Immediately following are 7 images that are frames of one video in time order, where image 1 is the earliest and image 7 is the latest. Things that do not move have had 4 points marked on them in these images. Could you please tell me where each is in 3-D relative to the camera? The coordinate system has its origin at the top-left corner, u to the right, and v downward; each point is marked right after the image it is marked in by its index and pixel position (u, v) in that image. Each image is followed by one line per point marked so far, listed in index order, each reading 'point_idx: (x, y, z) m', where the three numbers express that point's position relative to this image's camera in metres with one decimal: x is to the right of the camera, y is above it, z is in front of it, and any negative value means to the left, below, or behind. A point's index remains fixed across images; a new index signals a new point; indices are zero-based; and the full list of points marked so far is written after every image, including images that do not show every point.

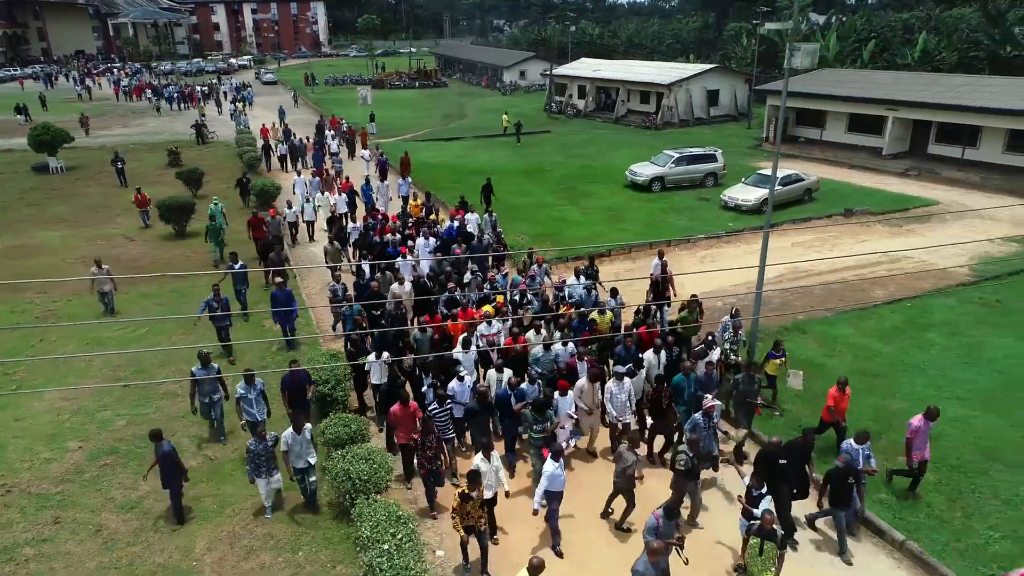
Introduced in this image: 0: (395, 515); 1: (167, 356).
0: (-1.2, -2.3, +7.5) m
1: (-6.2, -1.2, +12.9) m
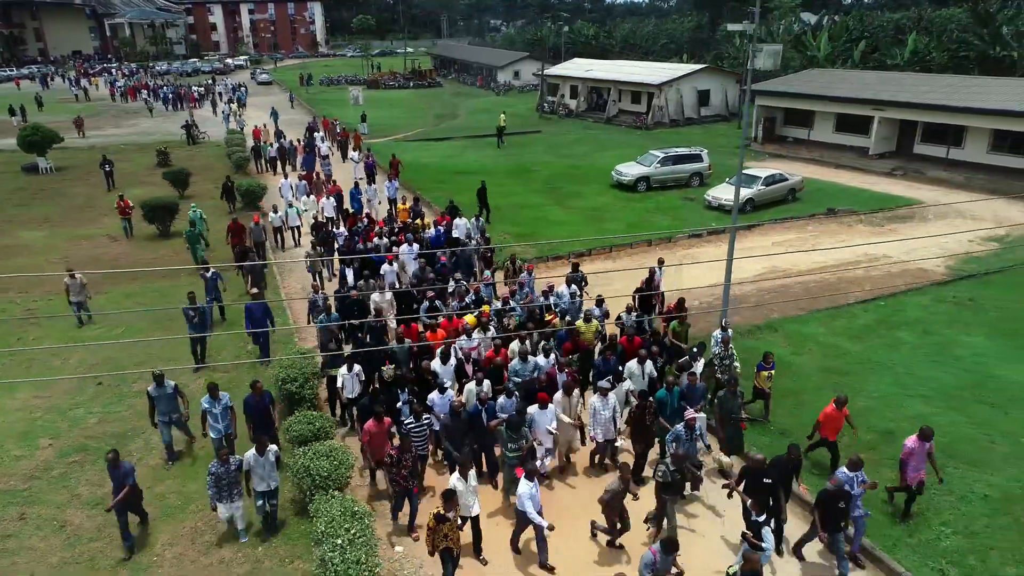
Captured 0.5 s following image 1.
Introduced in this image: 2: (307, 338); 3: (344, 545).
0: (-1.7, -2.3, +7.6) m
1: (-6.7, -1.2, +13.0) m
2: (-3.3, -1.4, +12.1) m
3: (-1.6, -2.5, +7.1) m
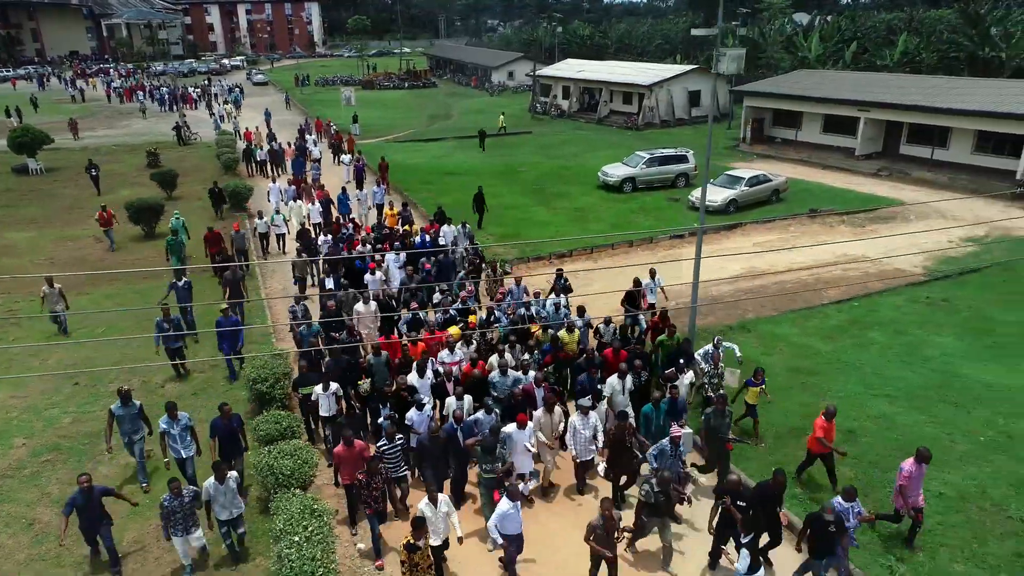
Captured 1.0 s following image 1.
0: (-2.2, -2.4, +7.8) m
1: (-7.1, -1.2, +13.2) m
2: (-3.8, -1.5, +12.3) m
3: (-2.1, -2.5, +7.3) m
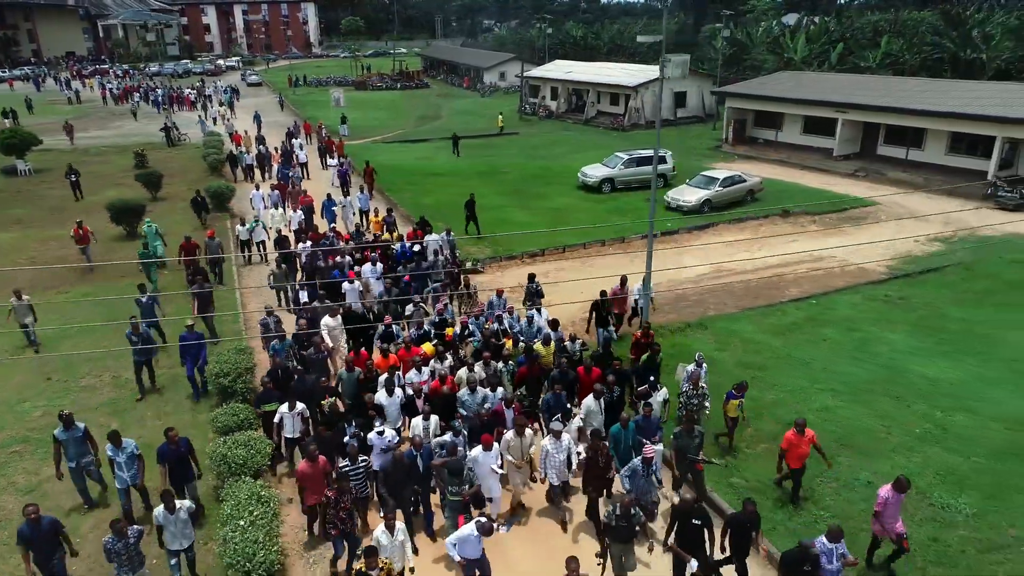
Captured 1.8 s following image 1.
0: (-2.9, -2.3, +8.2) m
1: (-7.8, -1.2, +13.6) m
2: (-4.5, -1.4, +12.7) m
3: (-2.8, -2.5, +7.7) m
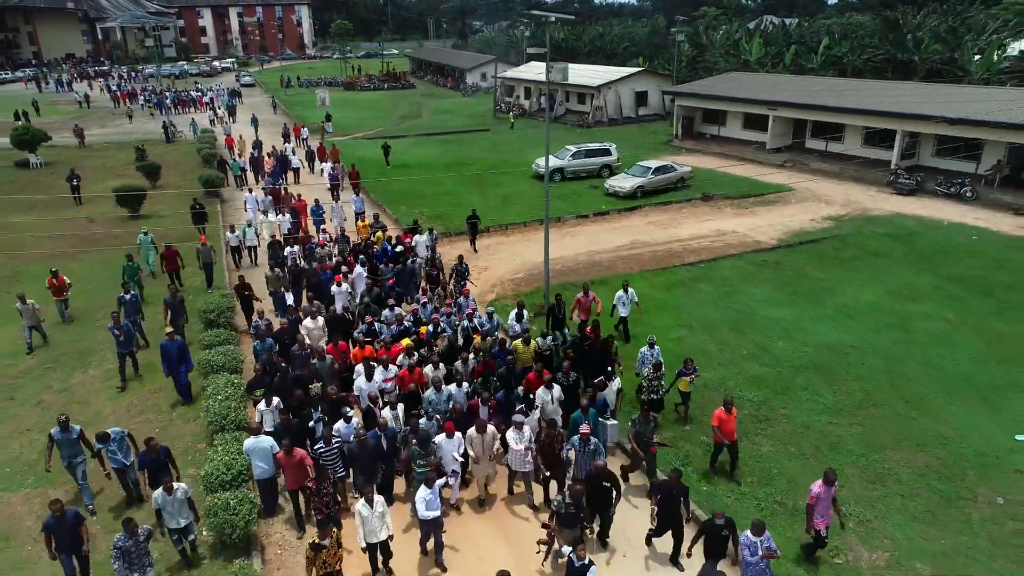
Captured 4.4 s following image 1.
0: (-4.4, -1.5, +11.3) m
1: (-9.4, -0.4, +16.7) m
2: (-6.0, -0.6, +15.8) m
3: (-4.3, -1.7, +10.9) m
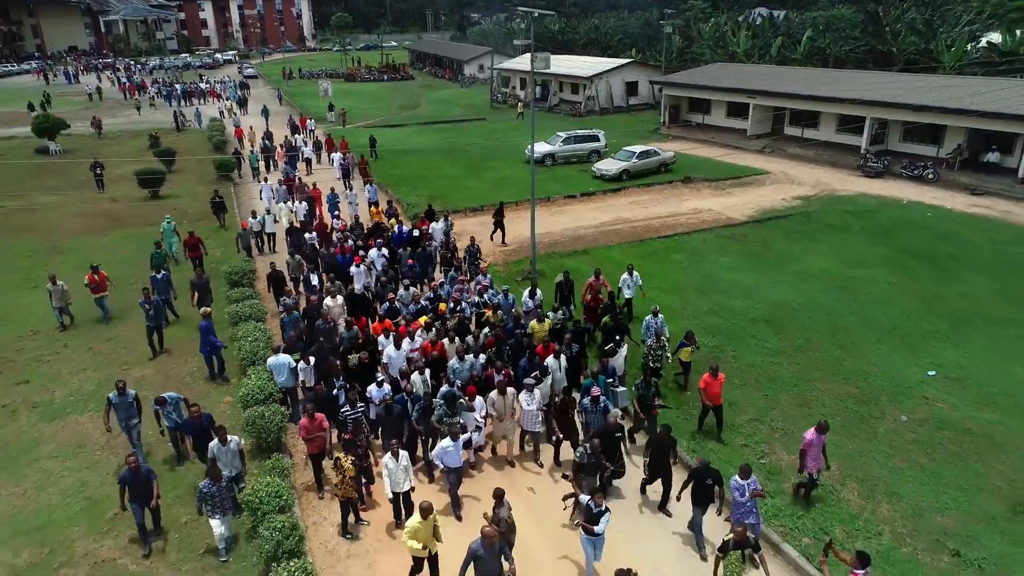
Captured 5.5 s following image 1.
0: (-4.6, -0.7, +13.2) m
1: (-9.6, +0.4, +18.6) m
2: (-6.2, +0.2, +17.7) m
3: (-4.6, -0.9, +12.7) m
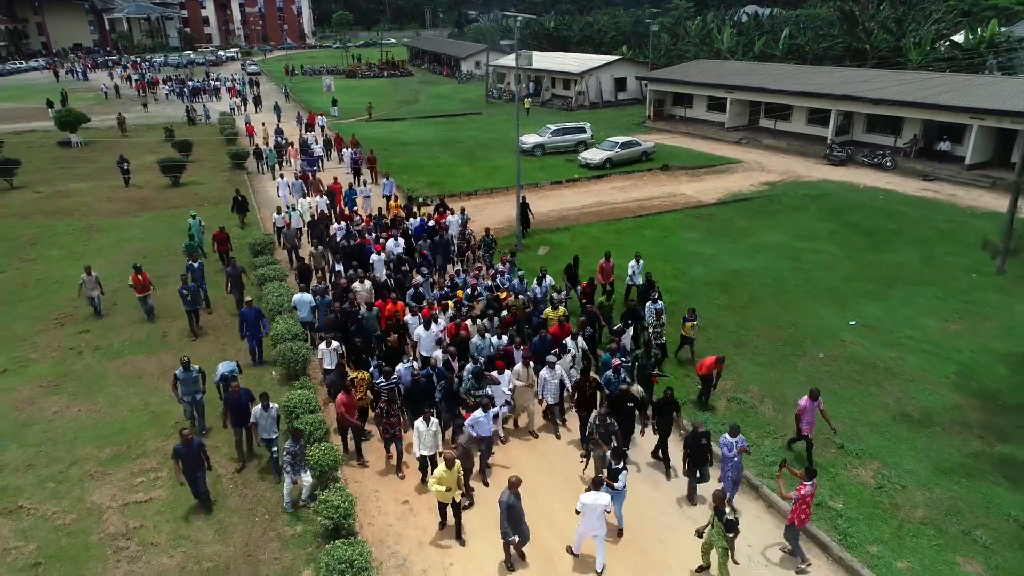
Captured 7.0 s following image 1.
0: (-4.9, 0.0, +15.5) m
1: (-9.9, +1.2, +20.9) m
2: (-6.6, +1.0, +20.0) m
3: (-4.9, -0.2, +15.1) m
